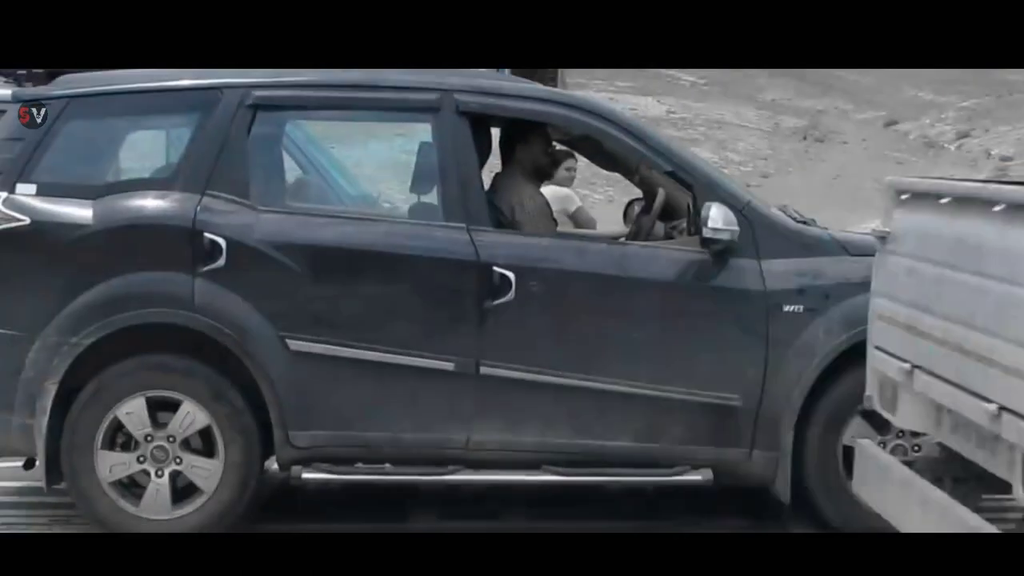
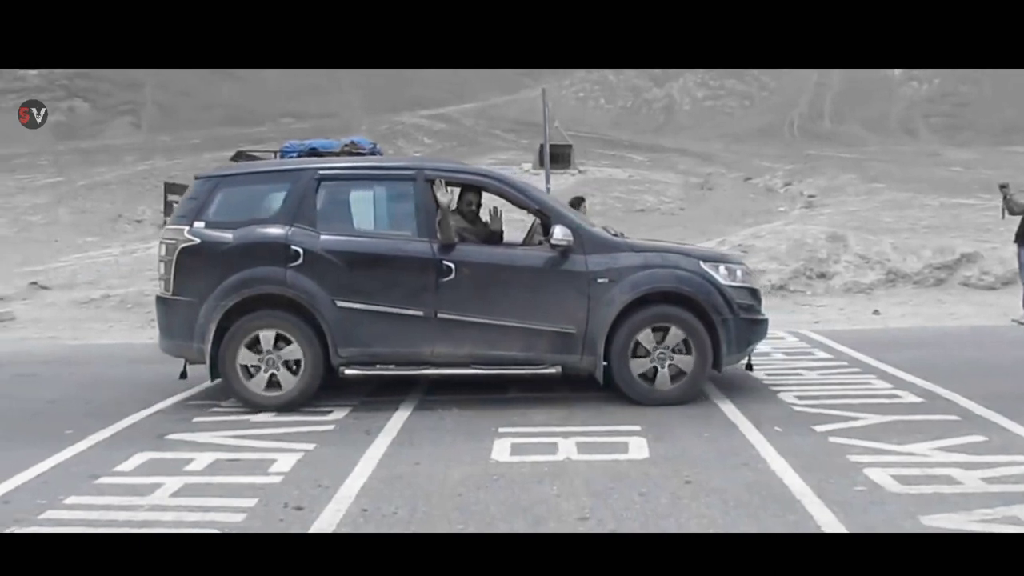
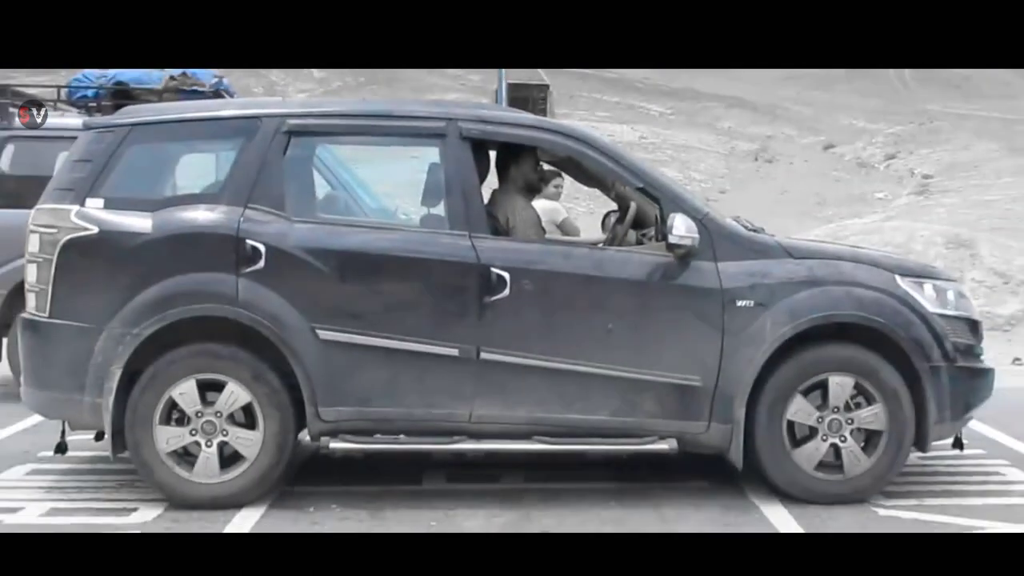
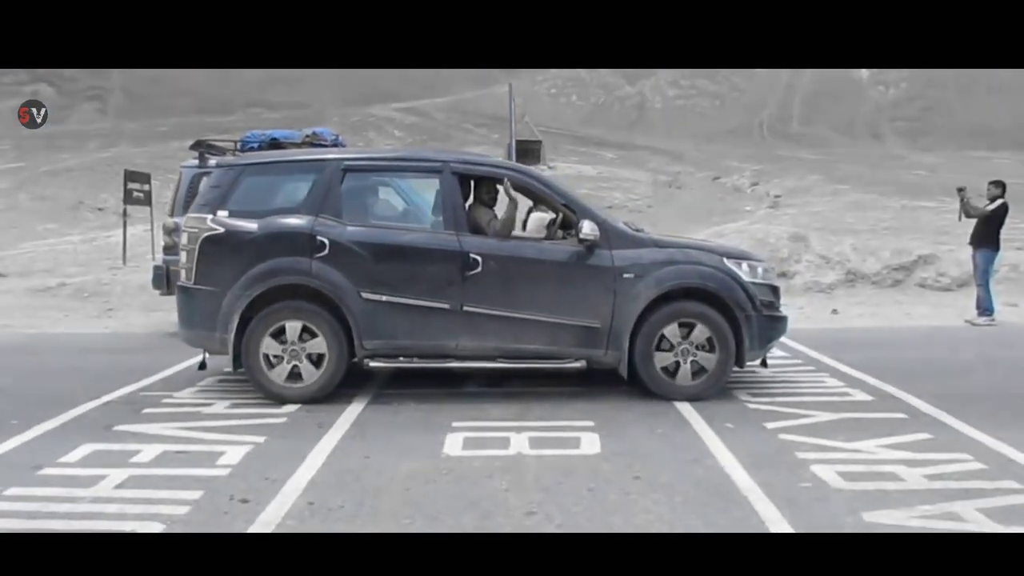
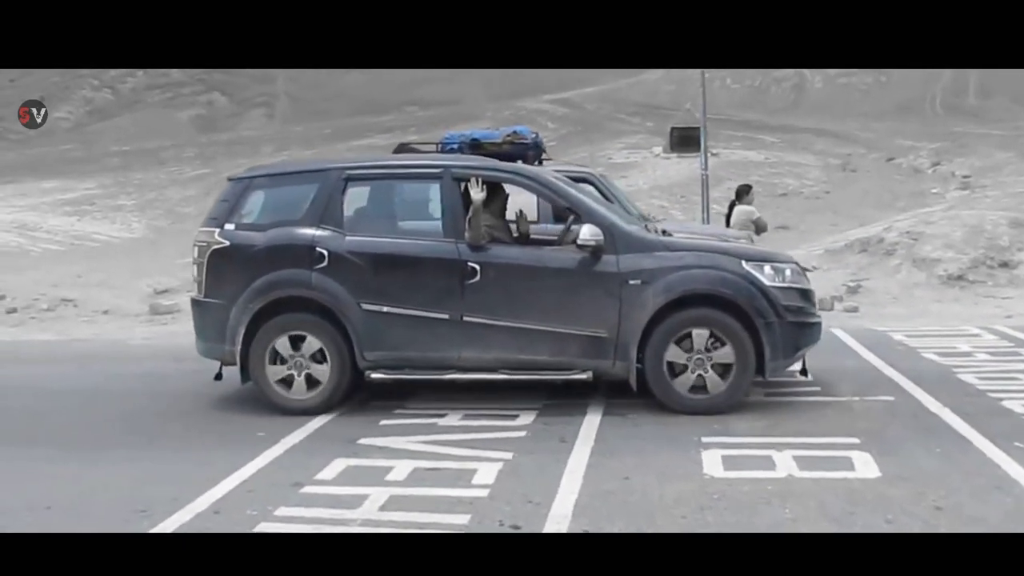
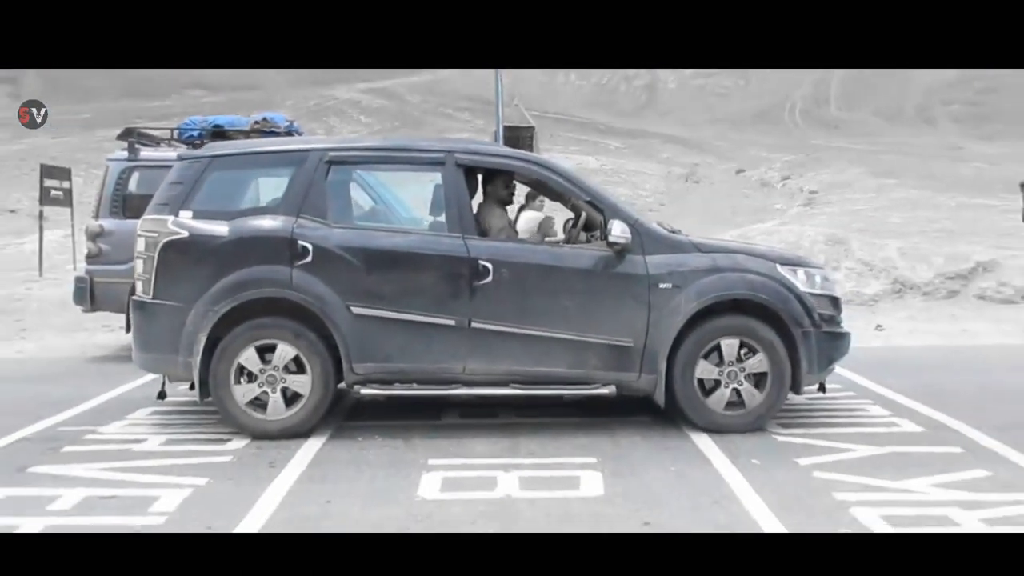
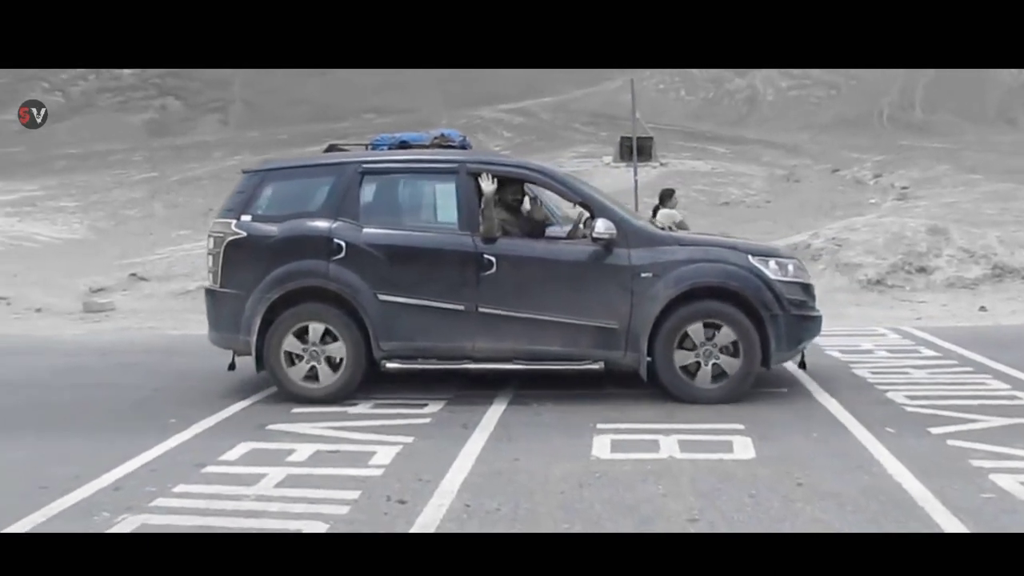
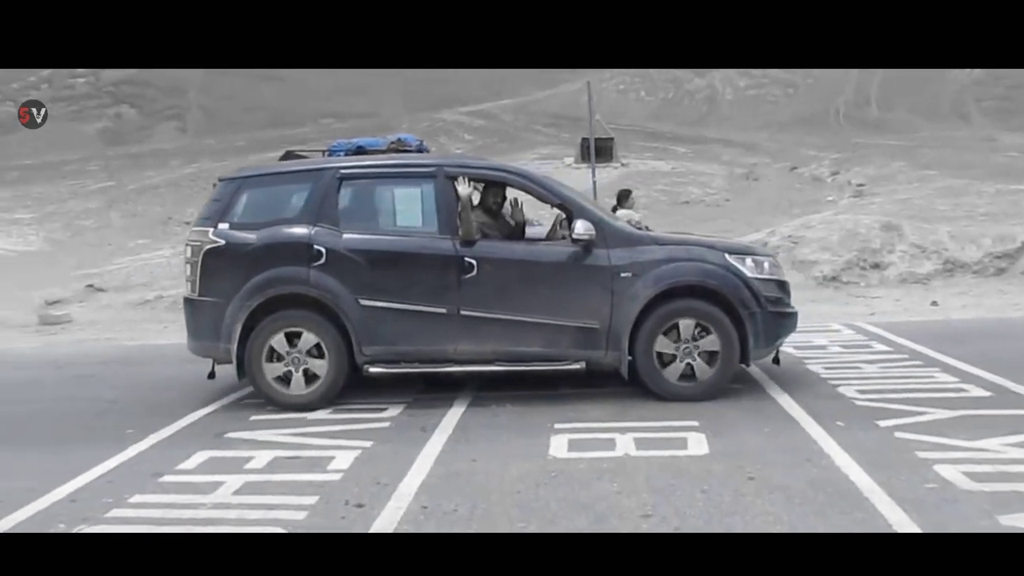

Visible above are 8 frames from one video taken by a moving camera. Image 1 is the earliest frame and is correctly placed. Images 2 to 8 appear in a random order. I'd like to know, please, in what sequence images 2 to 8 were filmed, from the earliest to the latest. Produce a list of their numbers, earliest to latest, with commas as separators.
3, 6, 4, 2, 8, 7, 5
